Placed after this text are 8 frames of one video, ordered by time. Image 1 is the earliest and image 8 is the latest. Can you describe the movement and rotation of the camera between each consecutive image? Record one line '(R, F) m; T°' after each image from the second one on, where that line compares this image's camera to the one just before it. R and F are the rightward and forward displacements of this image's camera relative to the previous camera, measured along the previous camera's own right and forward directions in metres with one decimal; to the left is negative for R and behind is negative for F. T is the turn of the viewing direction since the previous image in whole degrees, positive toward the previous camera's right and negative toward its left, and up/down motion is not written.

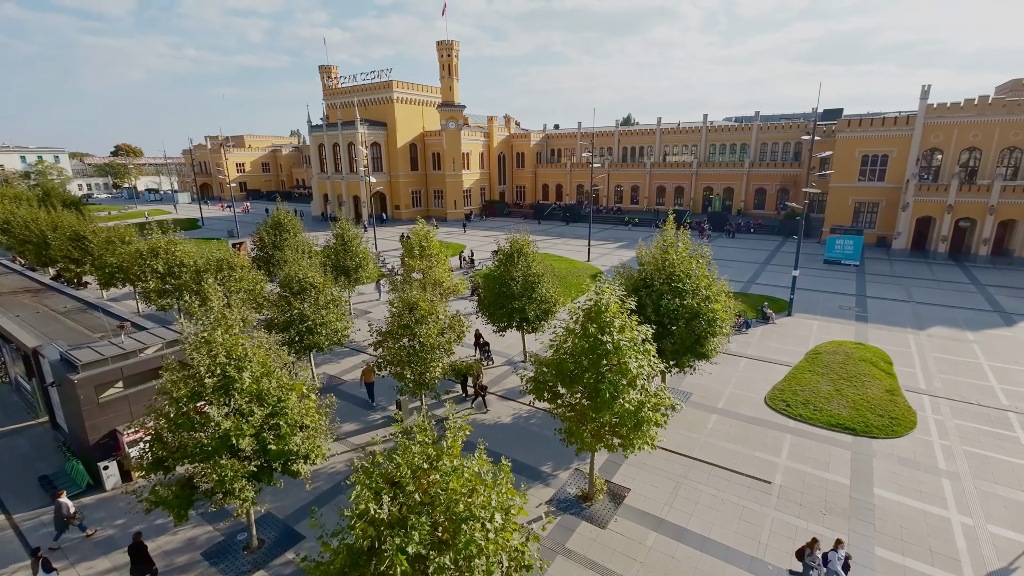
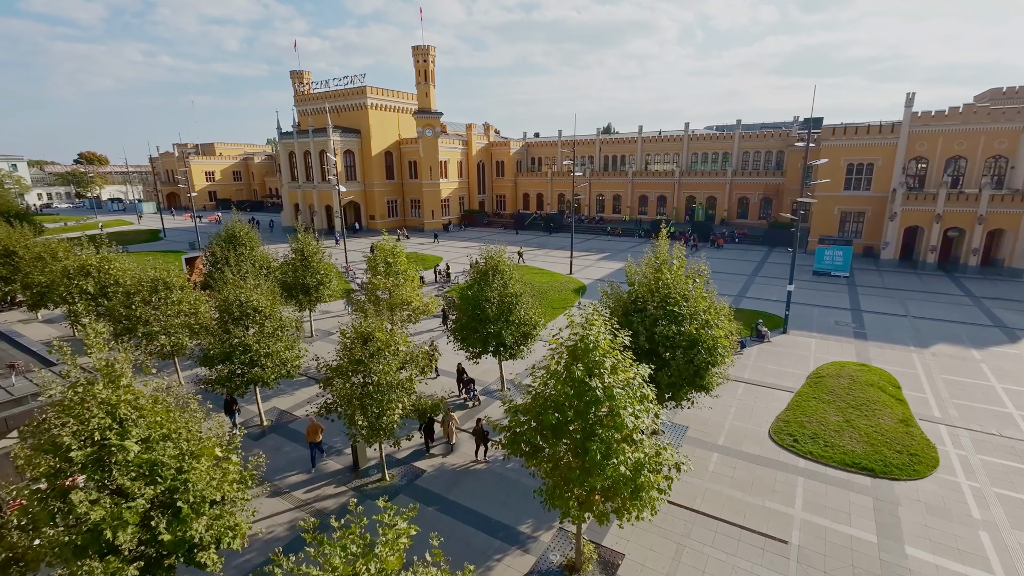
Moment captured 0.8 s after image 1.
(+0.3, +1.9) m; +2°
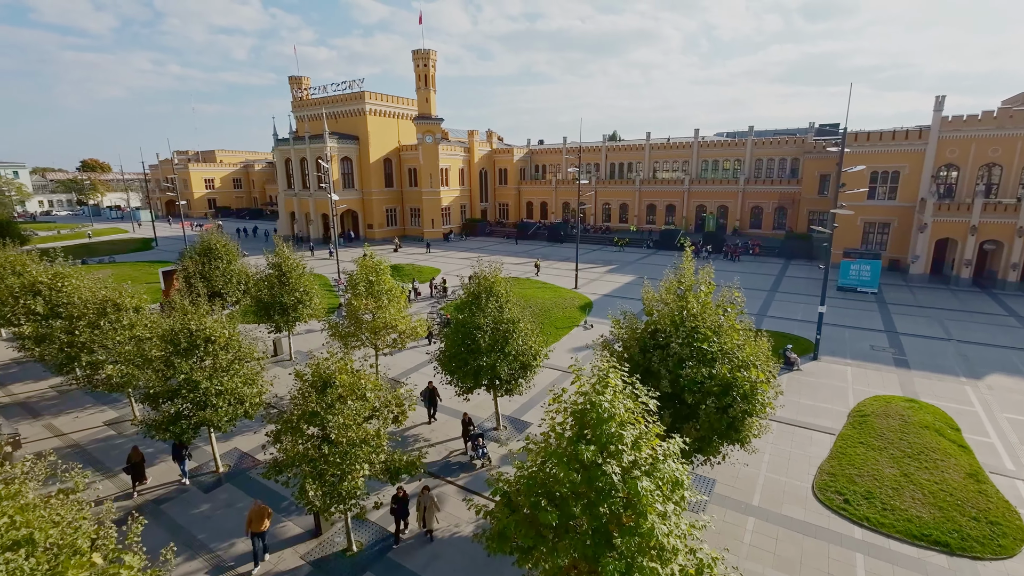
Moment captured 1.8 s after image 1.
(+0.2, +2.2) m; -1°
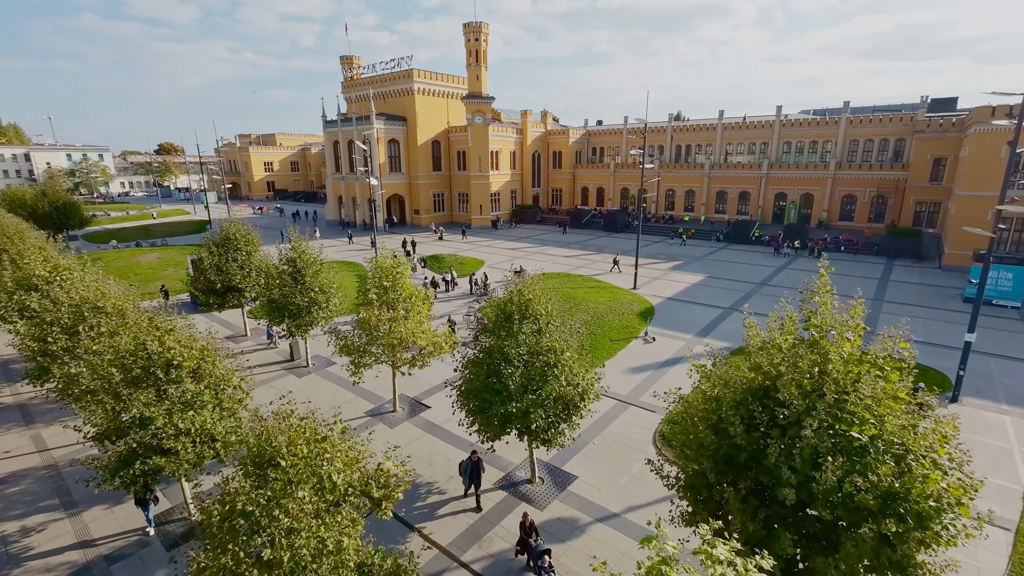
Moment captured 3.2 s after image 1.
(+0.2, +3.5) m; -6°
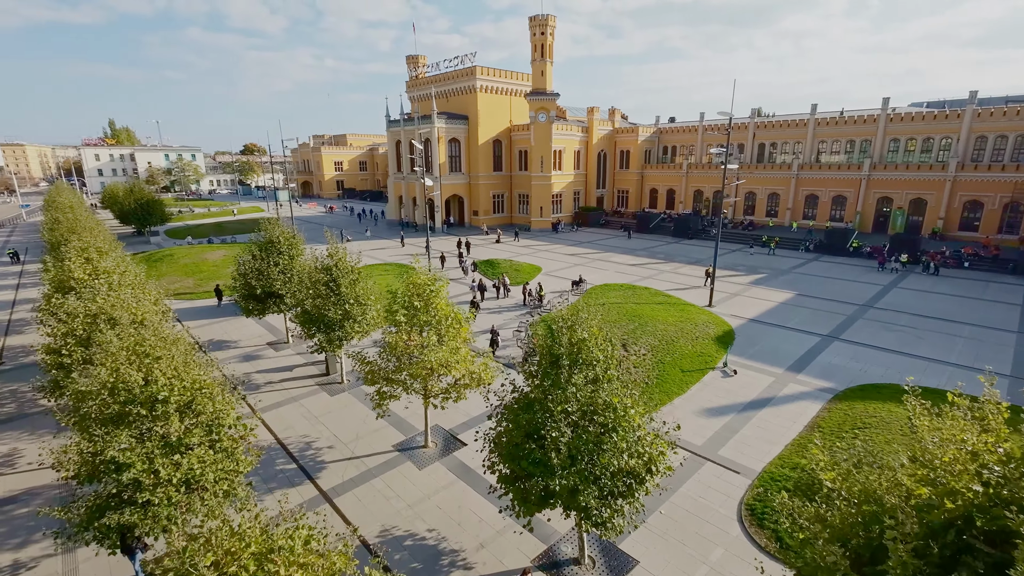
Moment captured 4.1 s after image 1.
(+0.2, +2.4) m; -7°
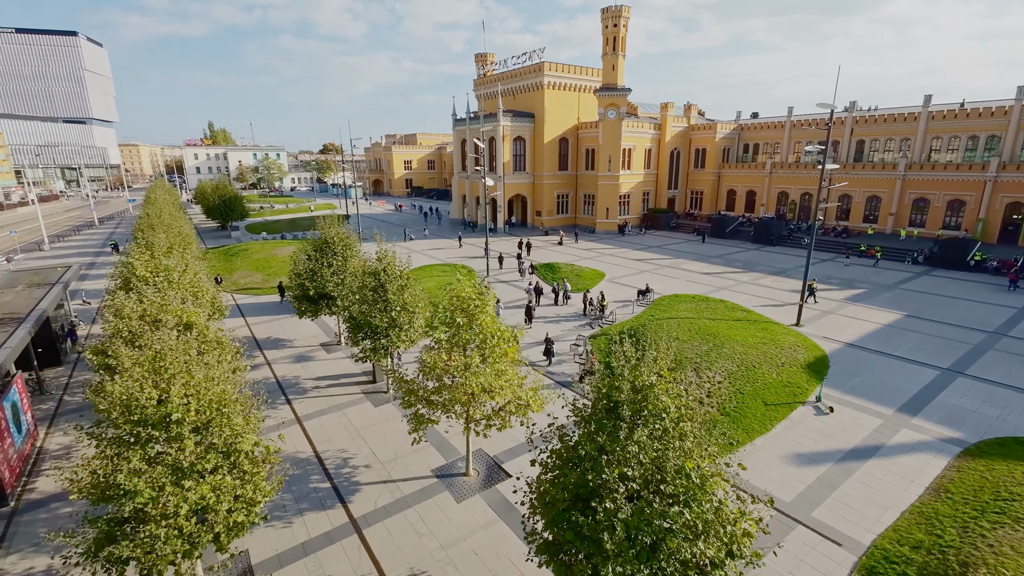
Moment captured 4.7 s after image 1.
(+0.2, +1.5) m; -7°
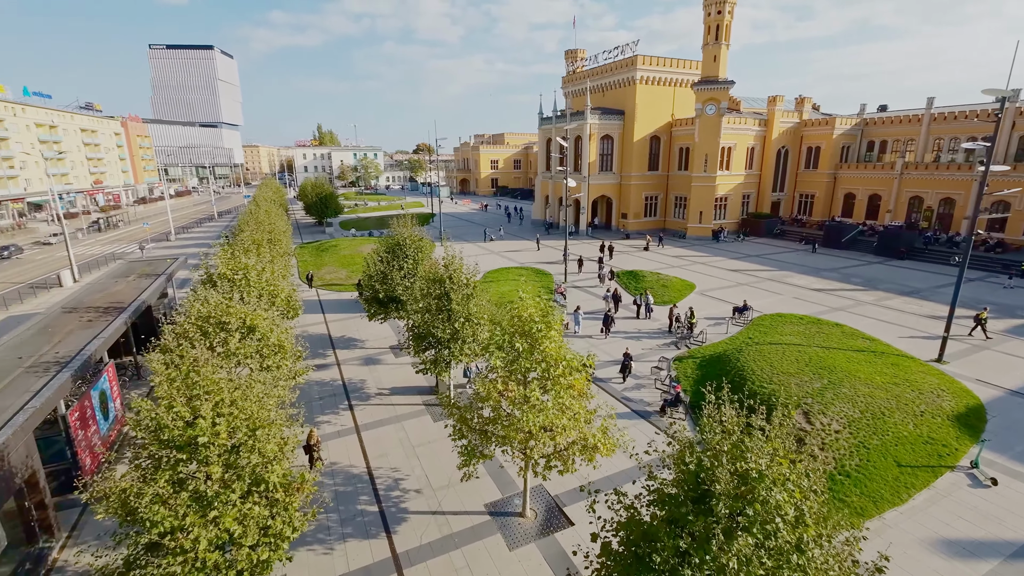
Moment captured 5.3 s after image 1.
(+0.2, +1.5) m; -10°
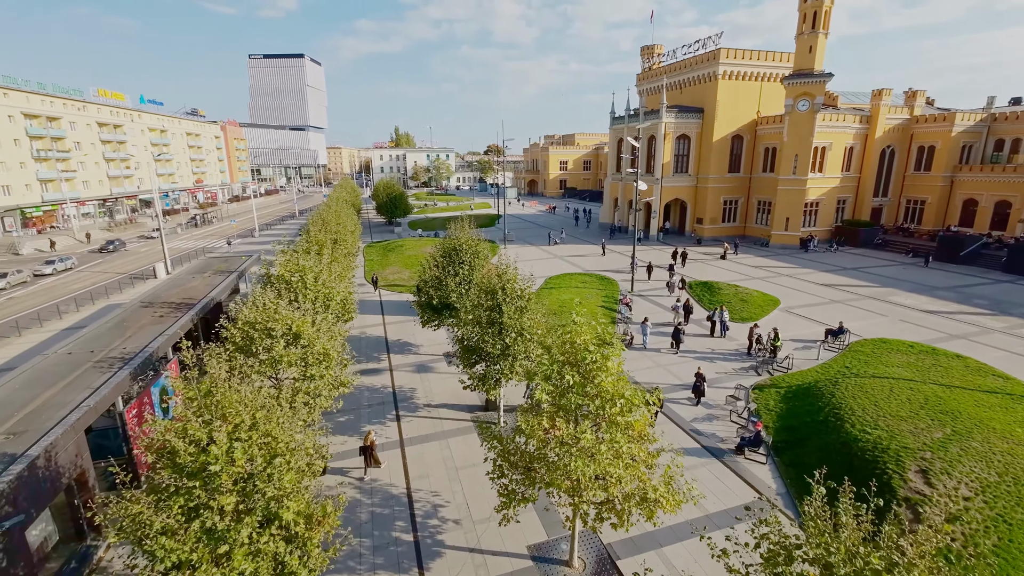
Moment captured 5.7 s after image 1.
(+0.2, +1.2) m; -8°
